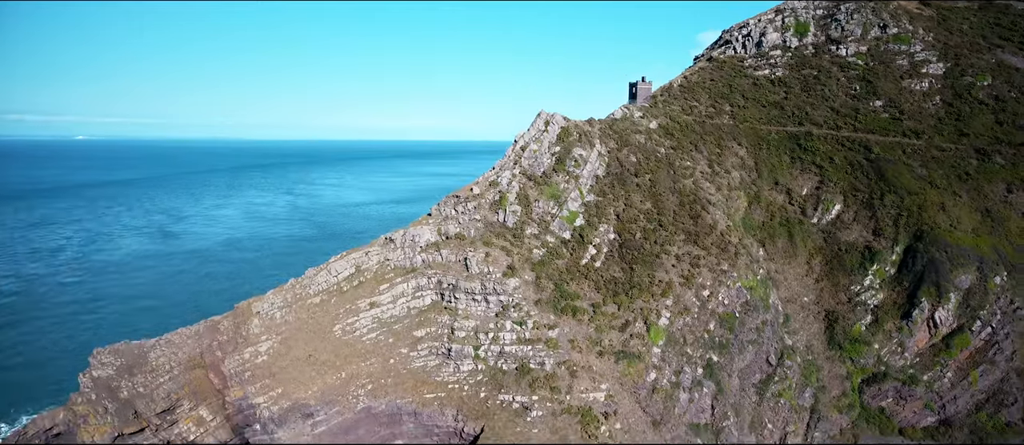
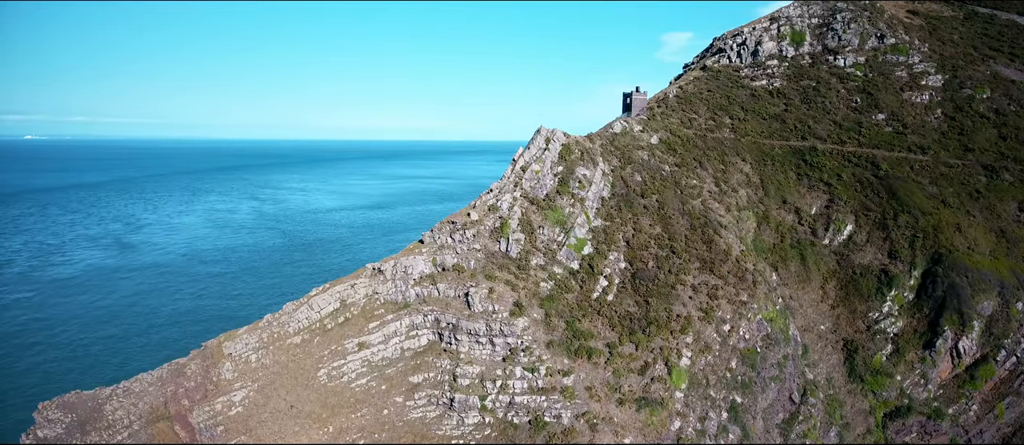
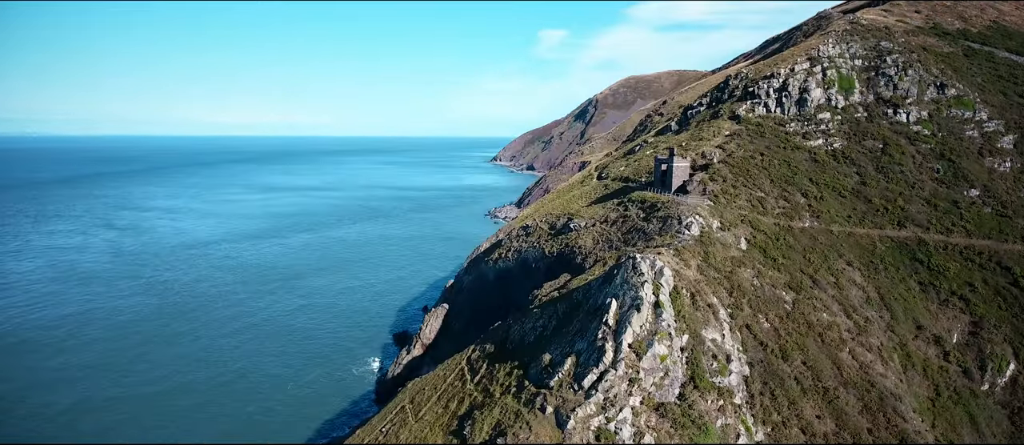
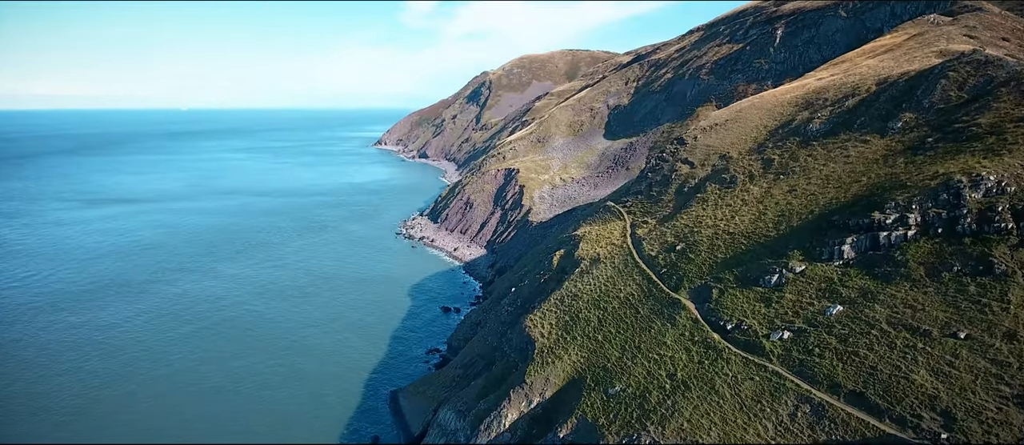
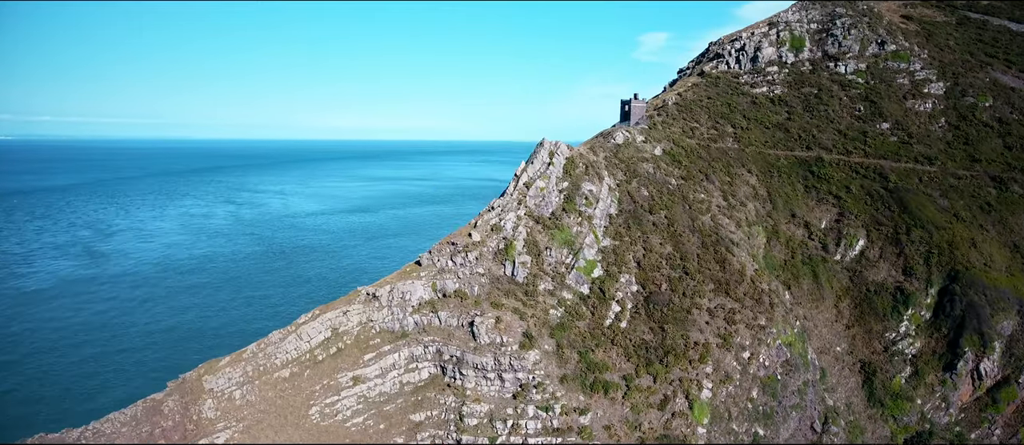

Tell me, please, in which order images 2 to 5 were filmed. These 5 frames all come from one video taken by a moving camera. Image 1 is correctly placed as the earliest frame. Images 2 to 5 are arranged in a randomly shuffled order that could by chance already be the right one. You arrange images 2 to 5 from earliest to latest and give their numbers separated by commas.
2, 5, 3, 4
